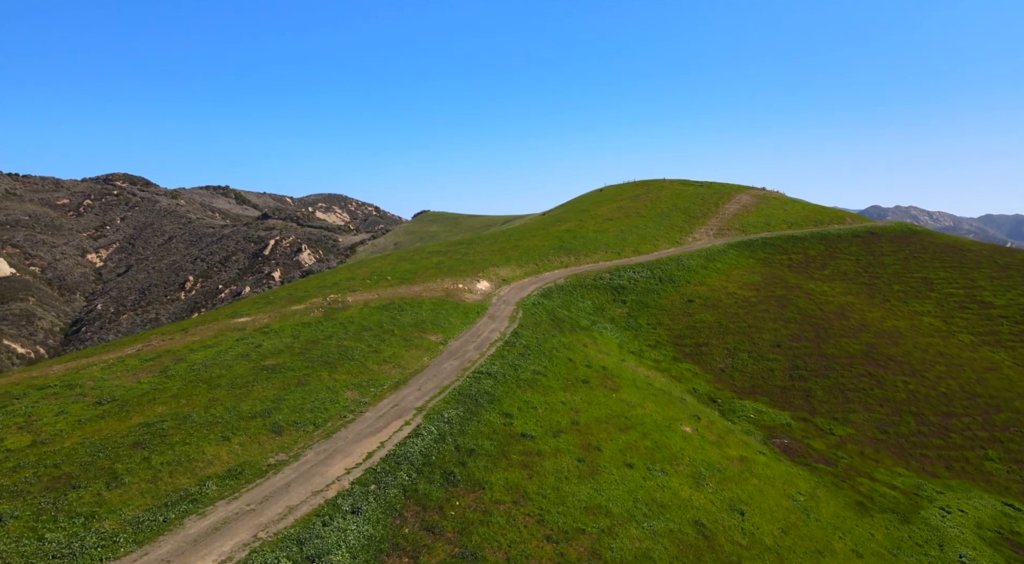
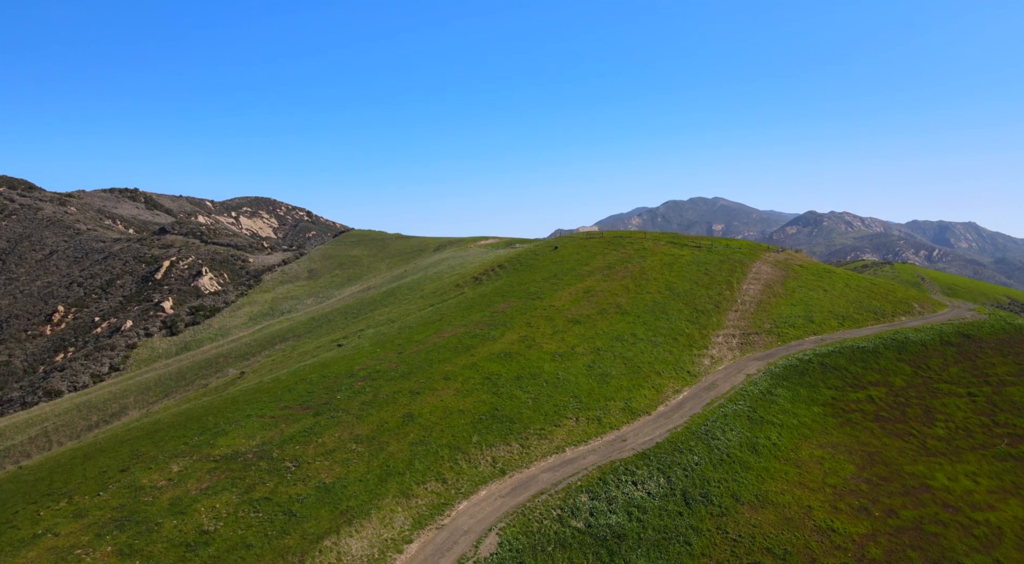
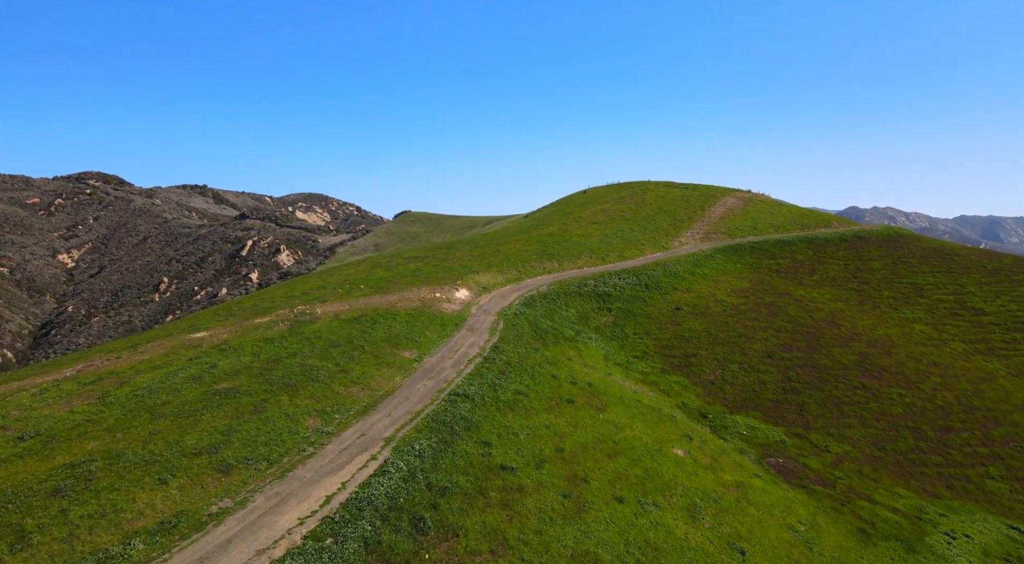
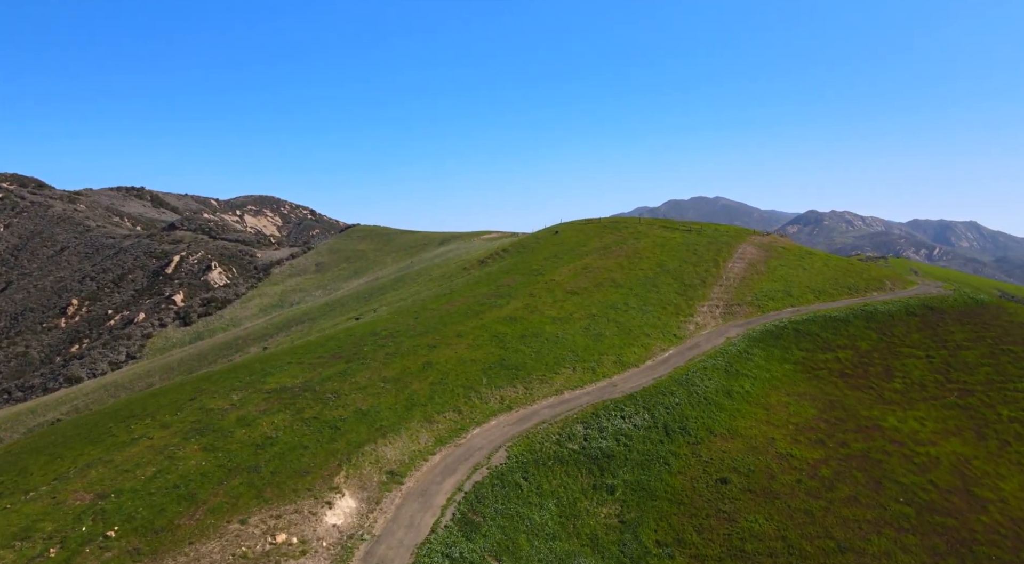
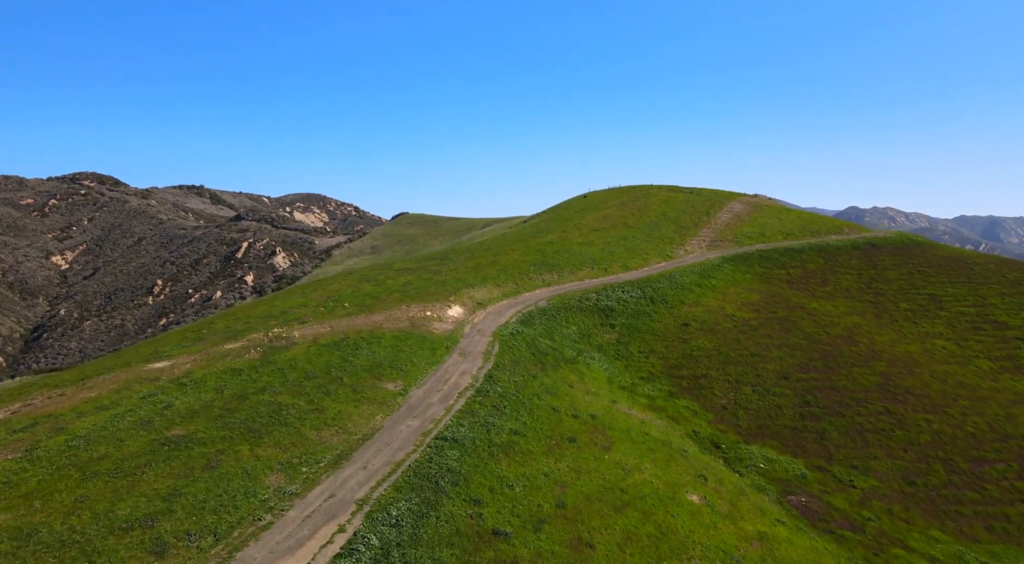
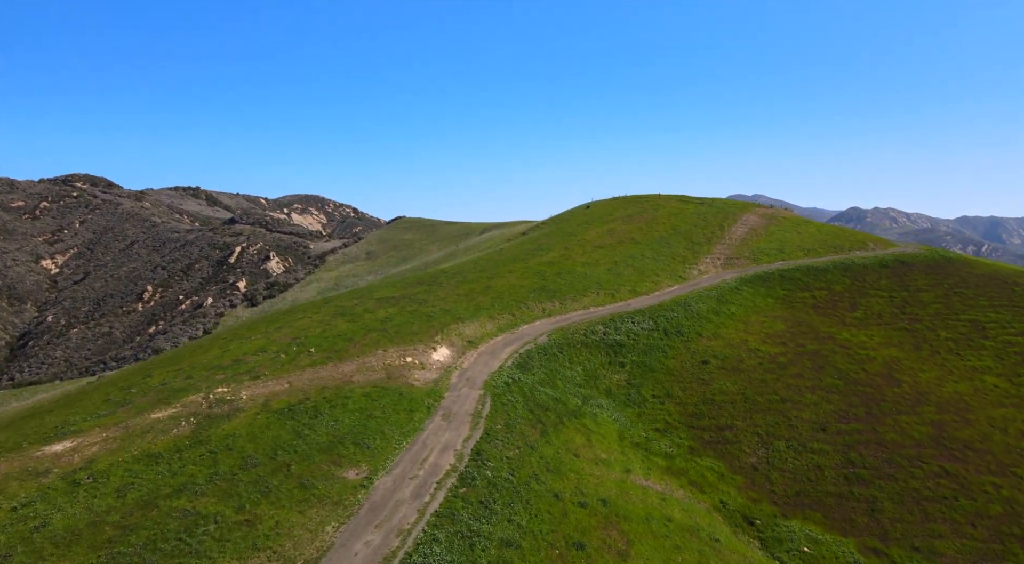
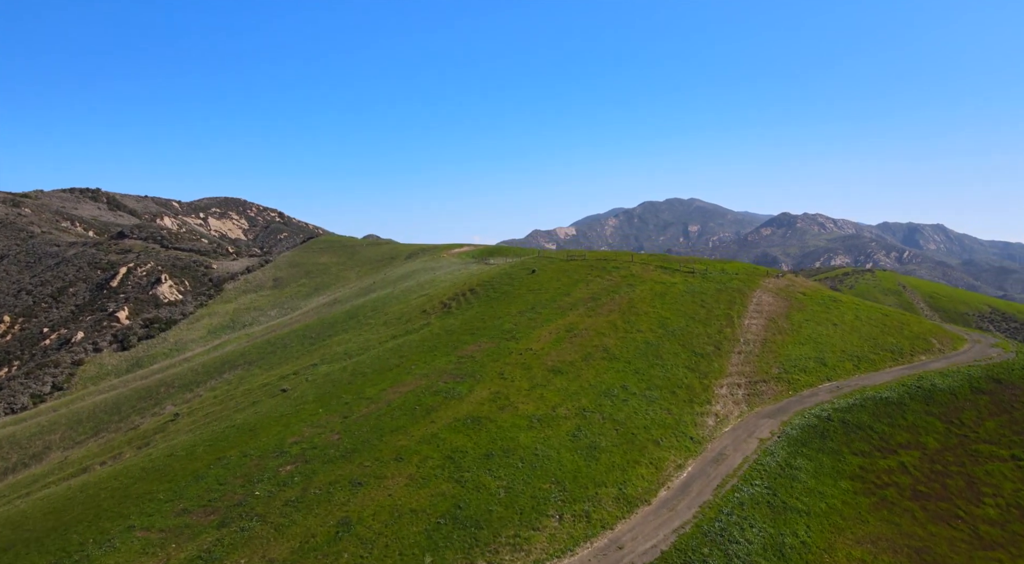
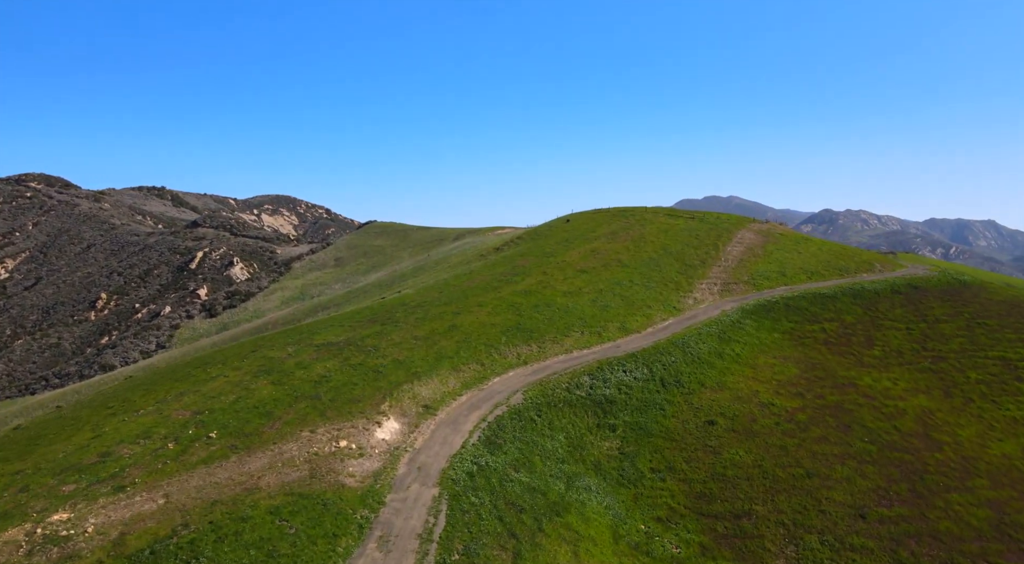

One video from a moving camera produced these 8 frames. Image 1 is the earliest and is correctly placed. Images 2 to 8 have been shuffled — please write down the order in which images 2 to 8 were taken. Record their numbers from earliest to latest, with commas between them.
3, 5, 6, 8, 4, 2, 7
